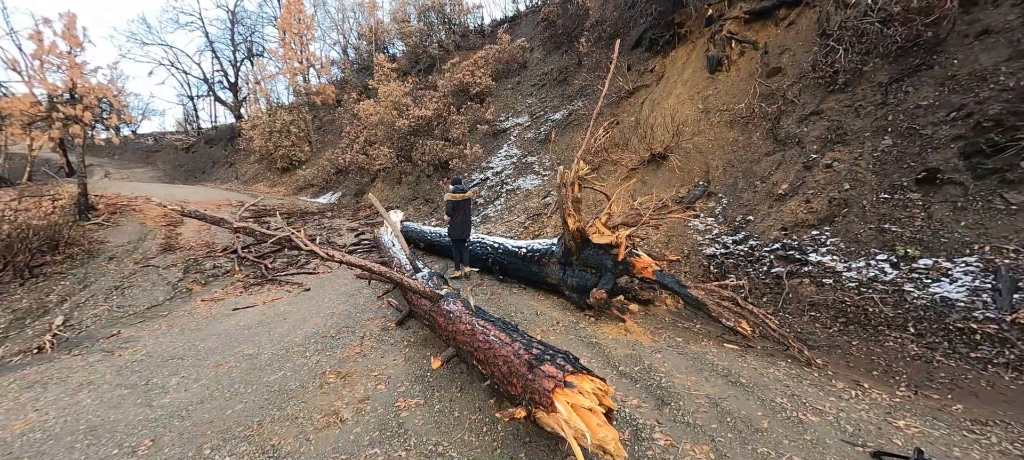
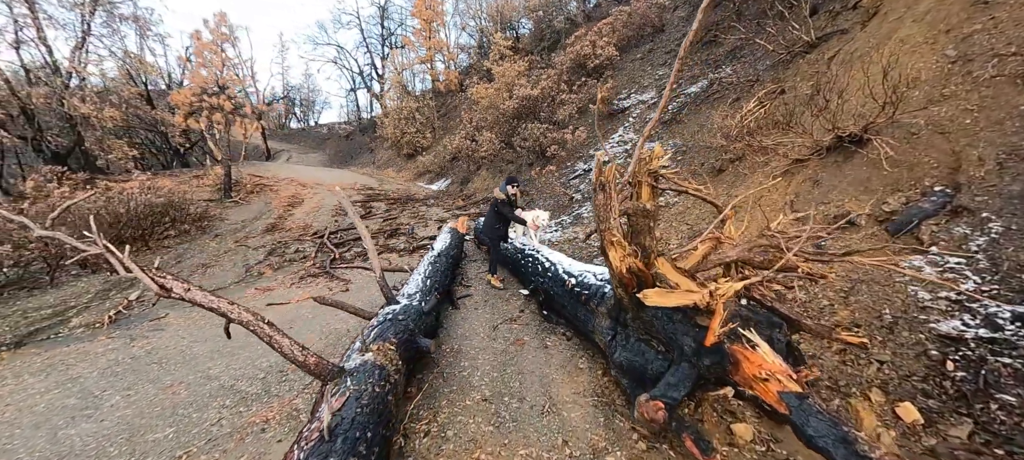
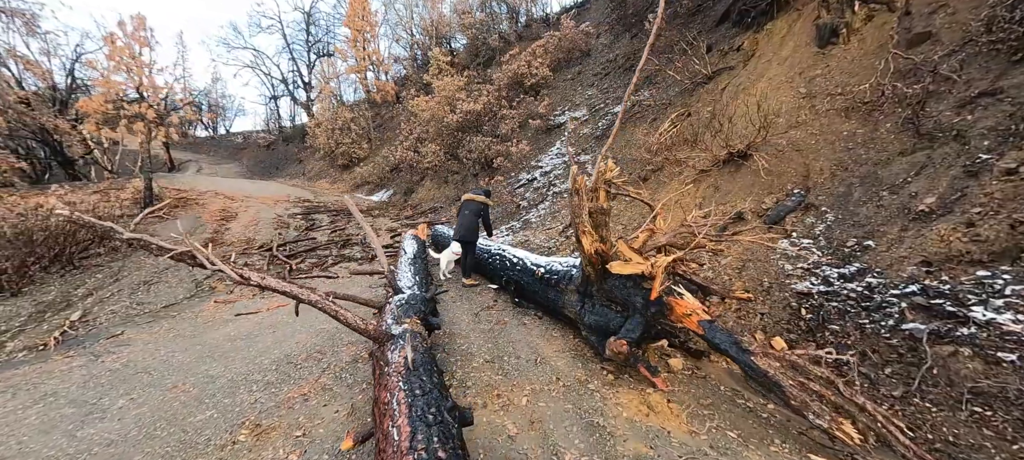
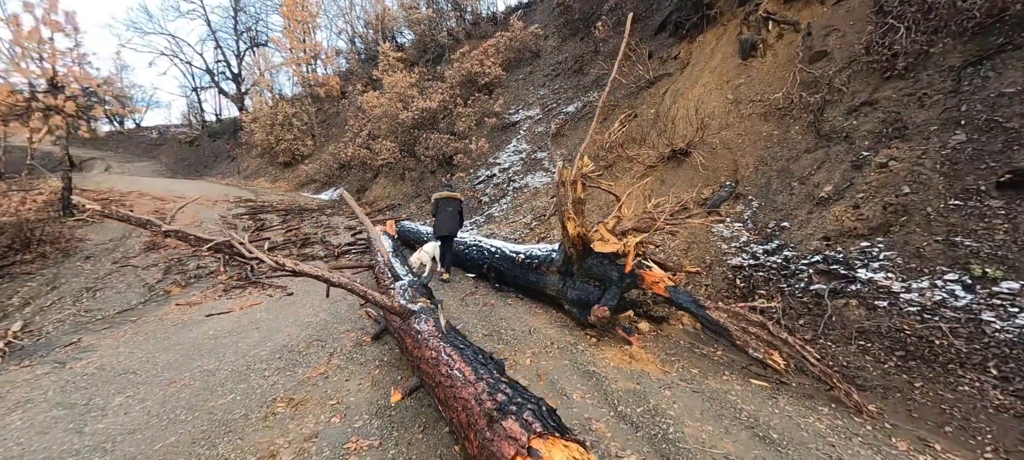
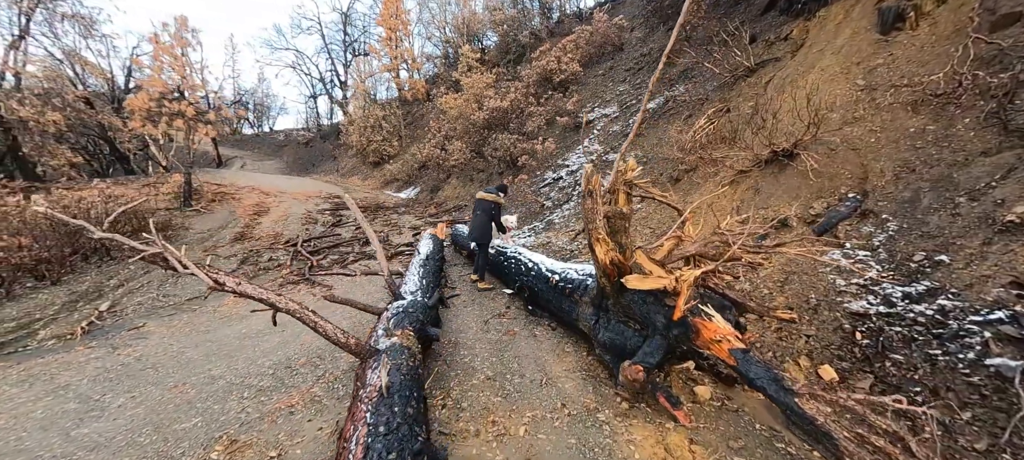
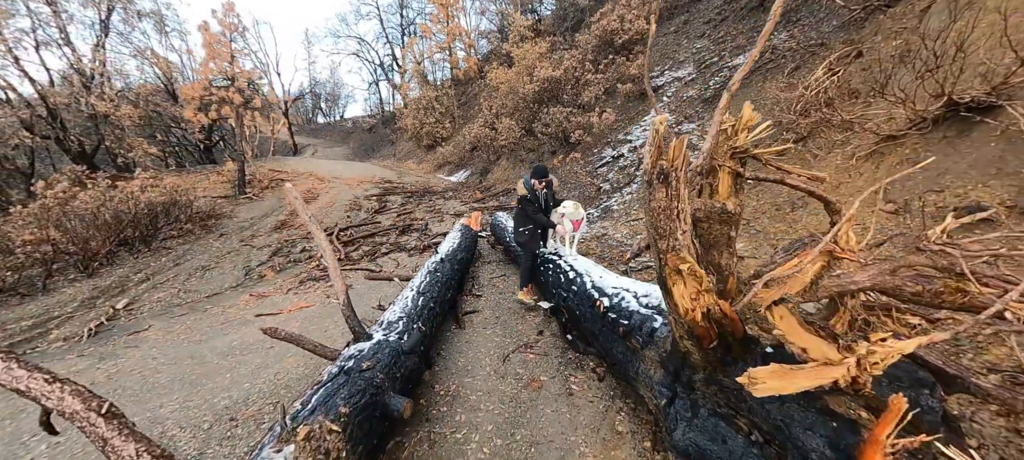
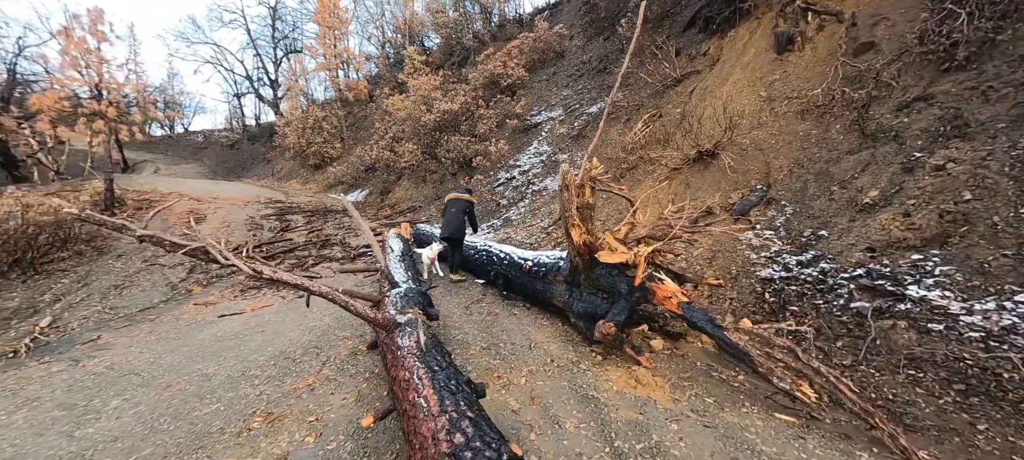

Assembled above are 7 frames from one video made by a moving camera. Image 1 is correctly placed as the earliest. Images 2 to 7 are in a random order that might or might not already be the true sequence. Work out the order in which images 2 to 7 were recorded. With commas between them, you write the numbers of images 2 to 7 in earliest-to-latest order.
4, 7, 3, 5, 2, 6
